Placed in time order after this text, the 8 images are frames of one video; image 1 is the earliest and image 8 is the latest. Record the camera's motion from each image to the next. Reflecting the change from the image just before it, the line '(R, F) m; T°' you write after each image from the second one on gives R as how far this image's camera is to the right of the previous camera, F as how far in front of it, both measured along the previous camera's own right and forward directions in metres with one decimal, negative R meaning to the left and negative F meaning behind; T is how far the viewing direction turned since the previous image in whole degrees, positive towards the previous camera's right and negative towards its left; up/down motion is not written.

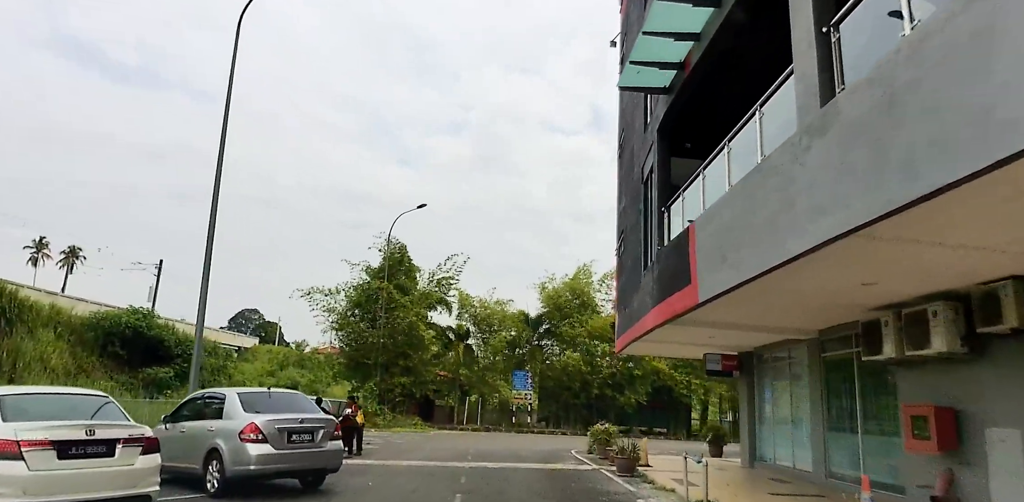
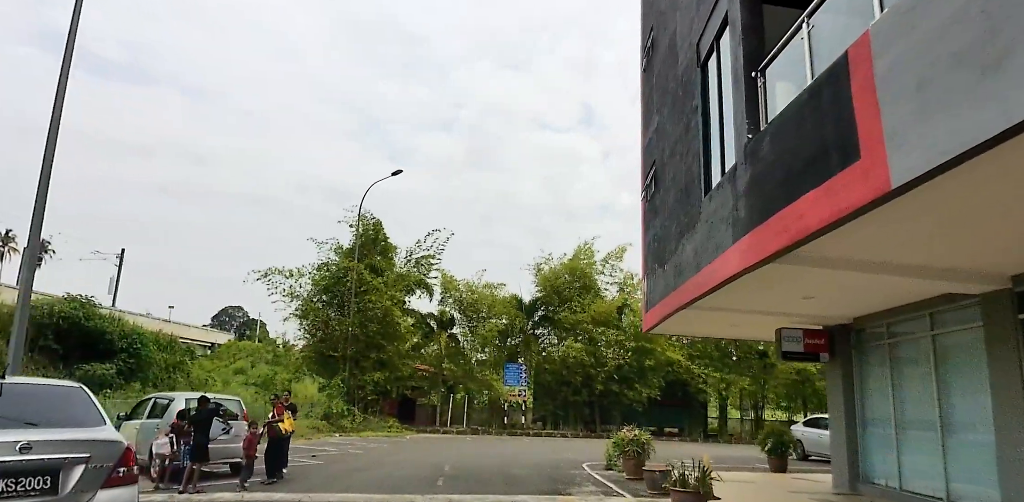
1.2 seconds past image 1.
(0.0, +3.9) m; +1°
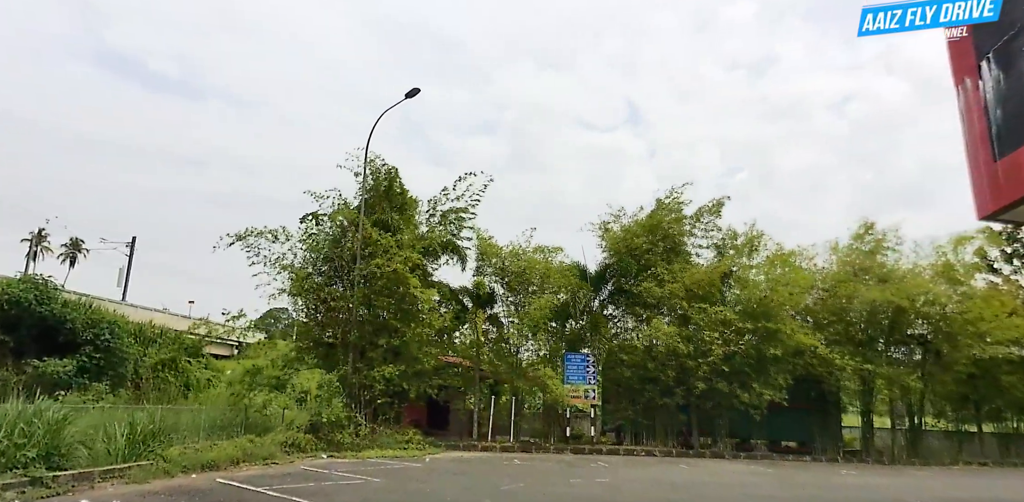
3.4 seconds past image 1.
(-0.4, +6.6) m; -4°
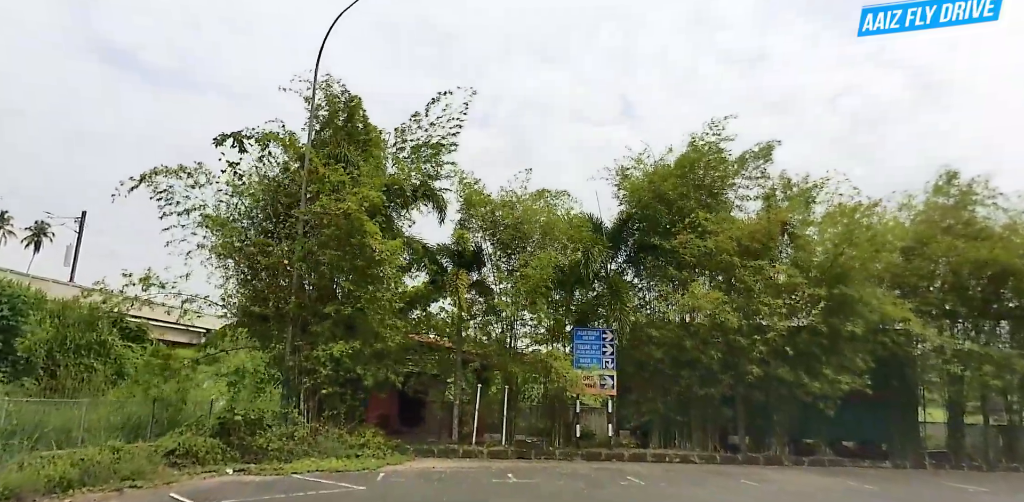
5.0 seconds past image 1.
(0.0, +4.3) m; +1°
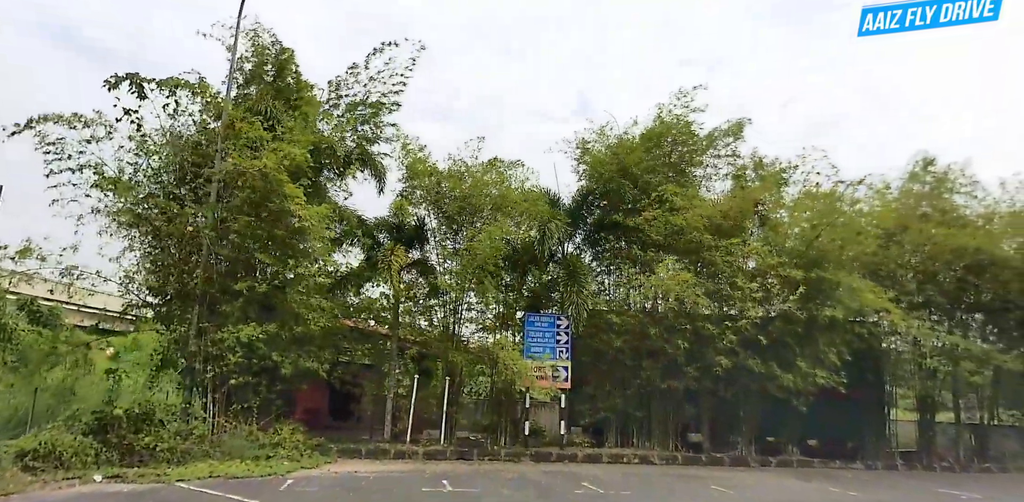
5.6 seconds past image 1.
(+0.2, +1.5) m; +4°
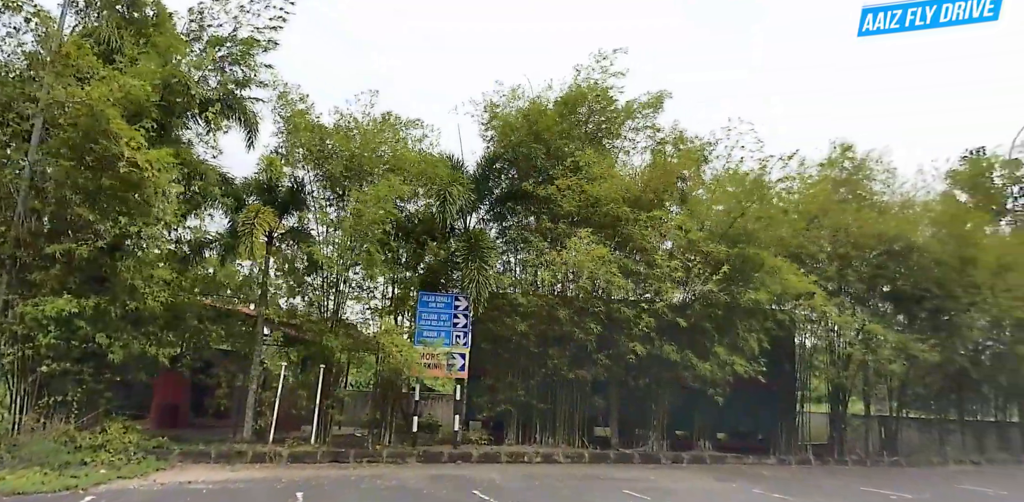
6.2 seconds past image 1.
(+0.4, +1.5) m; +7°
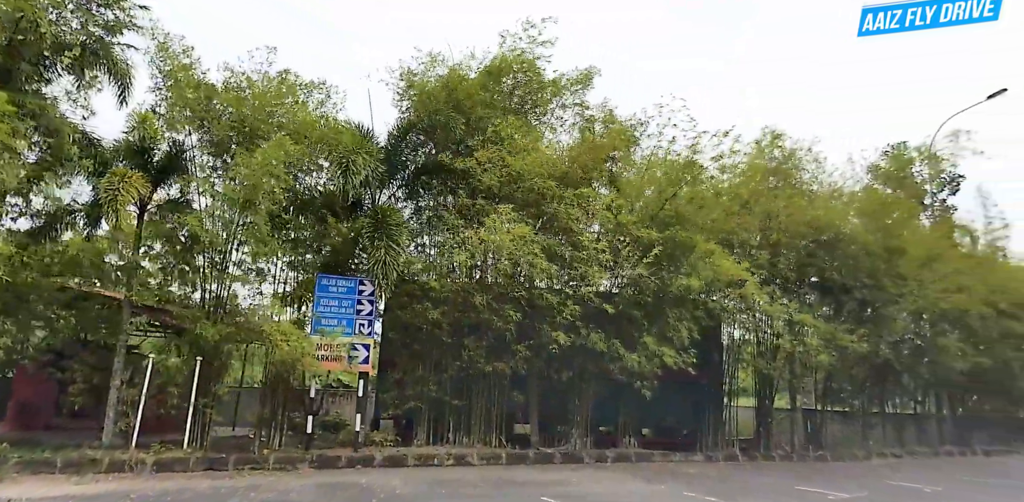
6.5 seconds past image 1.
(+0.2, +1.0) m; +6°
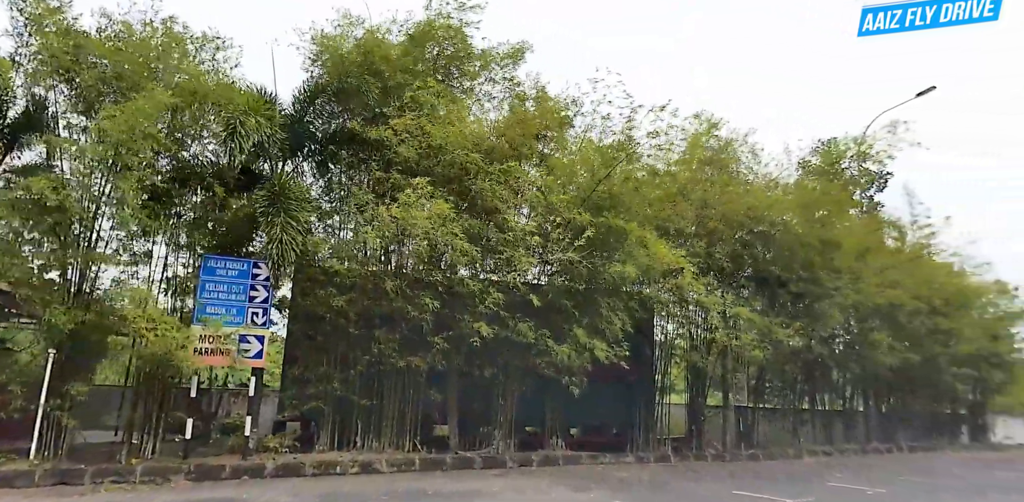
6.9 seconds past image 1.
(+0.2, +0.9) m; +6°
